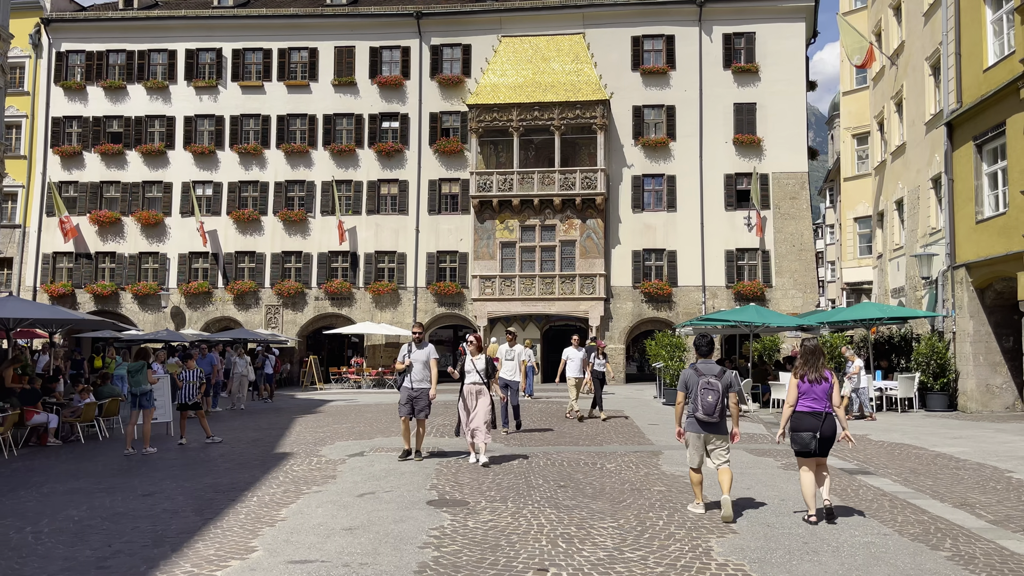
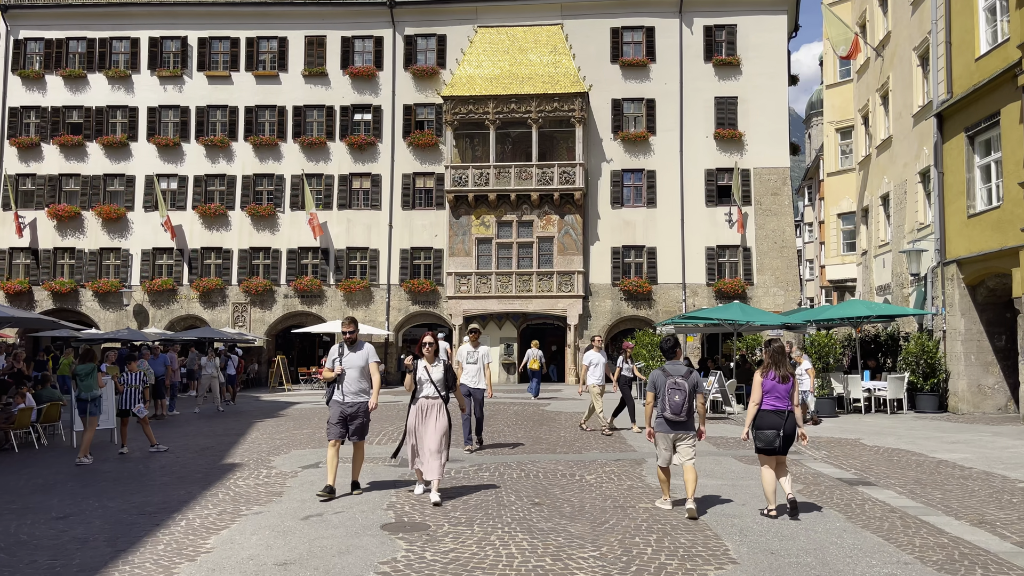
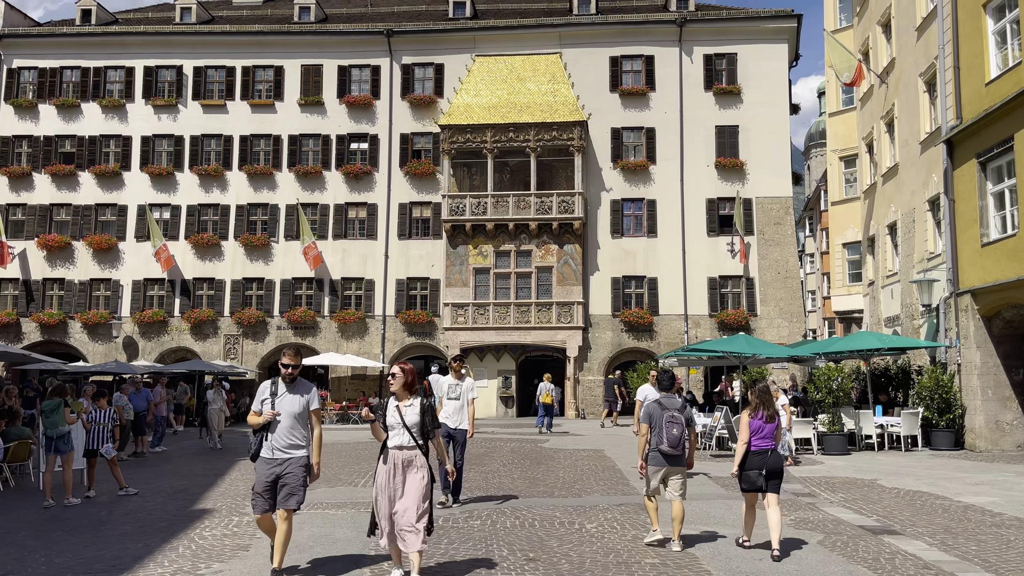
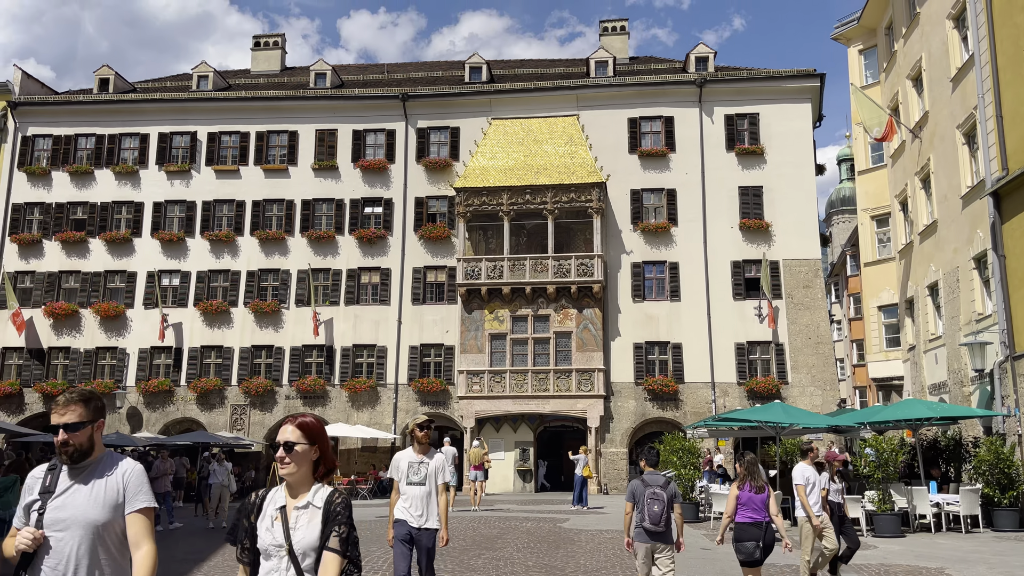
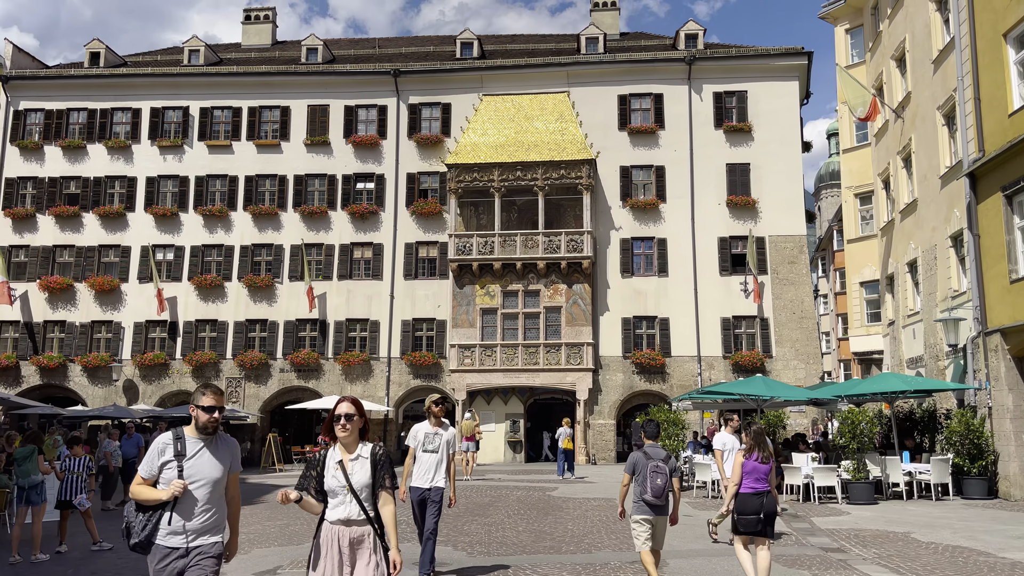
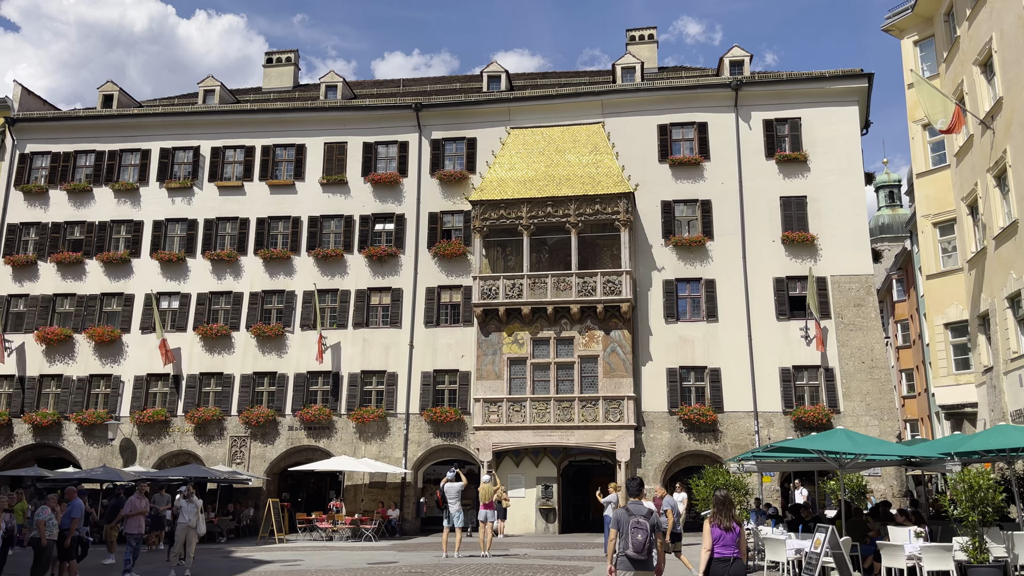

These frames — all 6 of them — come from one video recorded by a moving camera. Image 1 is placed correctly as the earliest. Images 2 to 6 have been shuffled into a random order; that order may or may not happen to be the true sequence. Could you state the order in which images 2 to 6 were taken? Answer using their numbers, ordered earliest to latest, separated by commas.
2, 3, 5, 4, 6
